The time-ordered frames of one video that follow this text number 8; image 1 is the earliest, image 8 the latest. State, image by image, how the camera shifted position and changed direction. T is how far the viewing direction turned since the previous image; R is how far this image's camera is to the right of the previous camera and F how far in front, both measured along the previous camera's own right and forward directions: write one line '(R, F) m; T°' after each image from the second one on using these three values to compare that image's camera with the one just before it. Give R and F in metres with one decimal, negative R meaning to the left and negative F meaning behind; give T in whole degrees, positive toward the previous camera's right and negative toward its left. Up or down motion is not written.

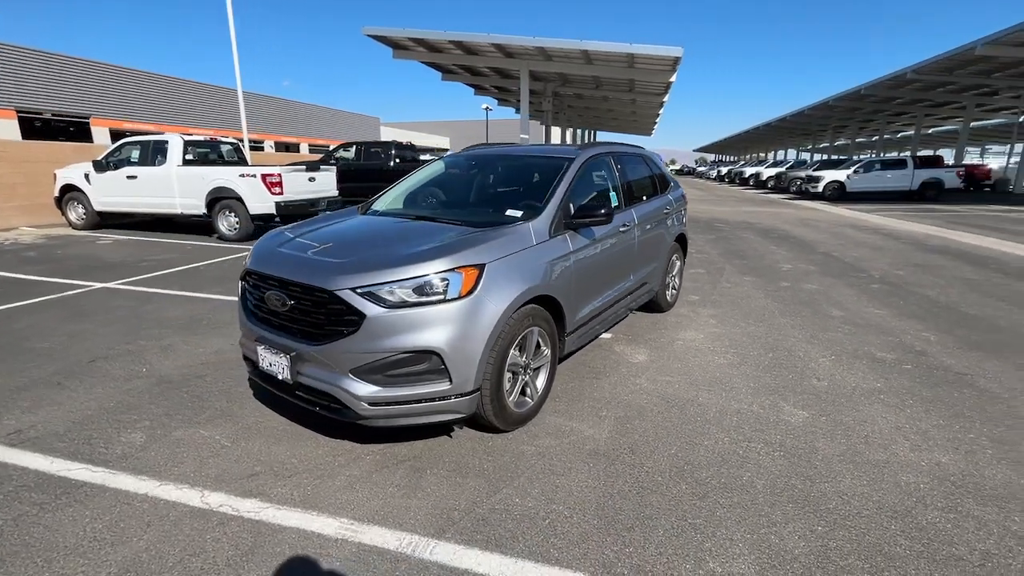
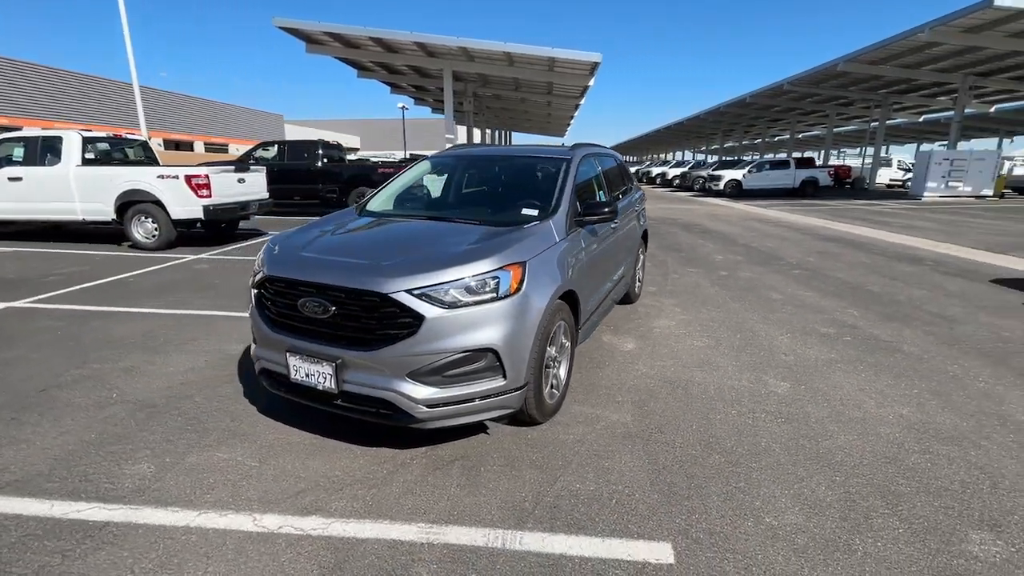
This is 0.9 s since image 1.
(-0.7, 0.0) m; +10°
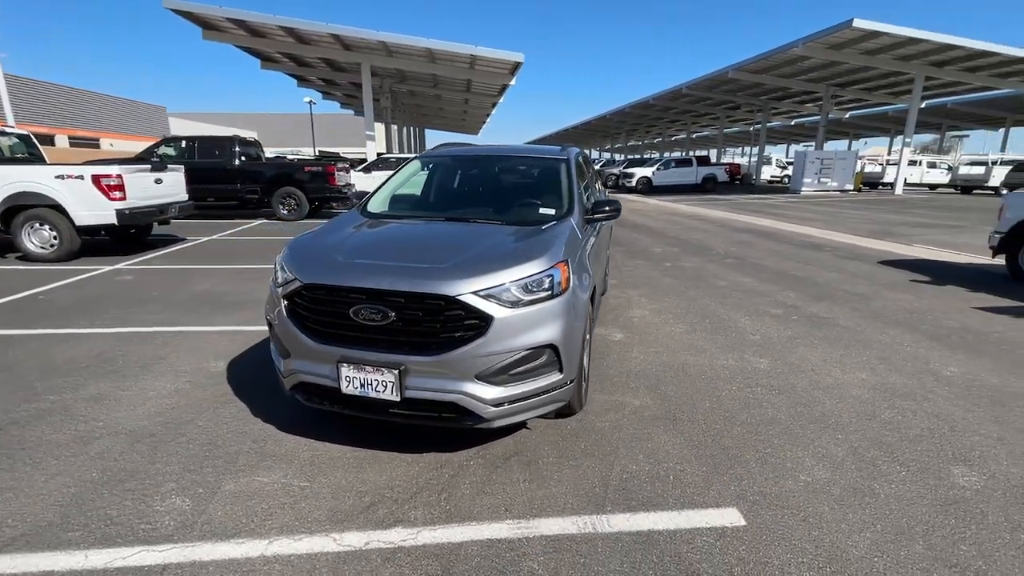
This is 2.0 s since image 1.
(-0.8, 0.0) m; +10°
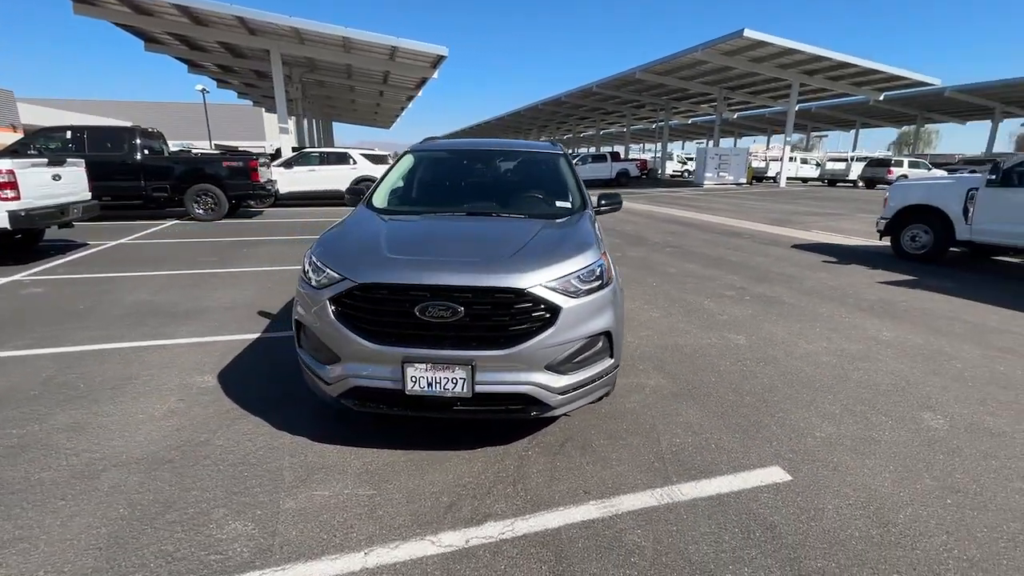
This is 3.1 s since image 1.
(-0.8, 0.0) m; +10°
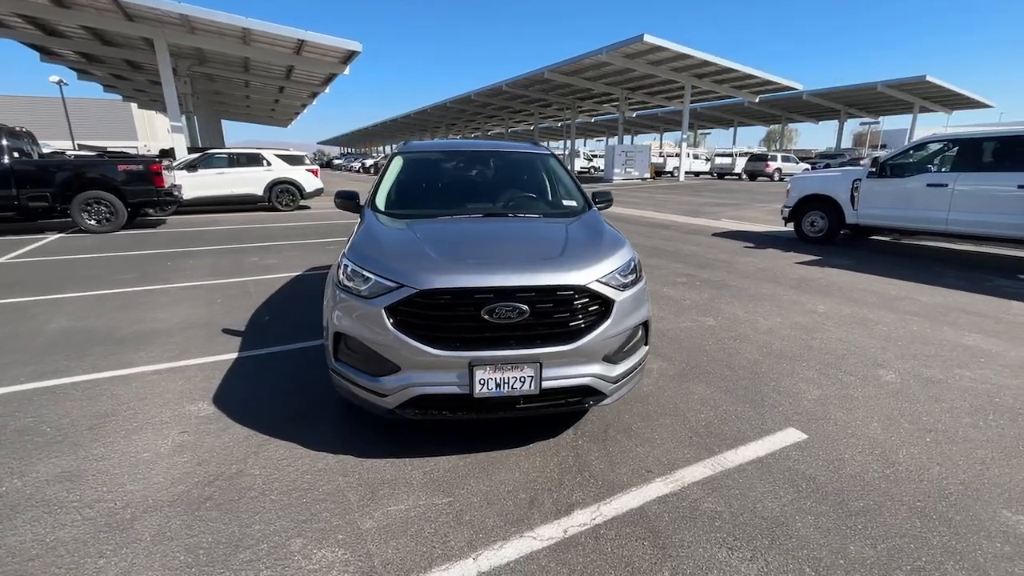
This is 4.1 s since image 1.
(-0.8, 0.0) m; +10°
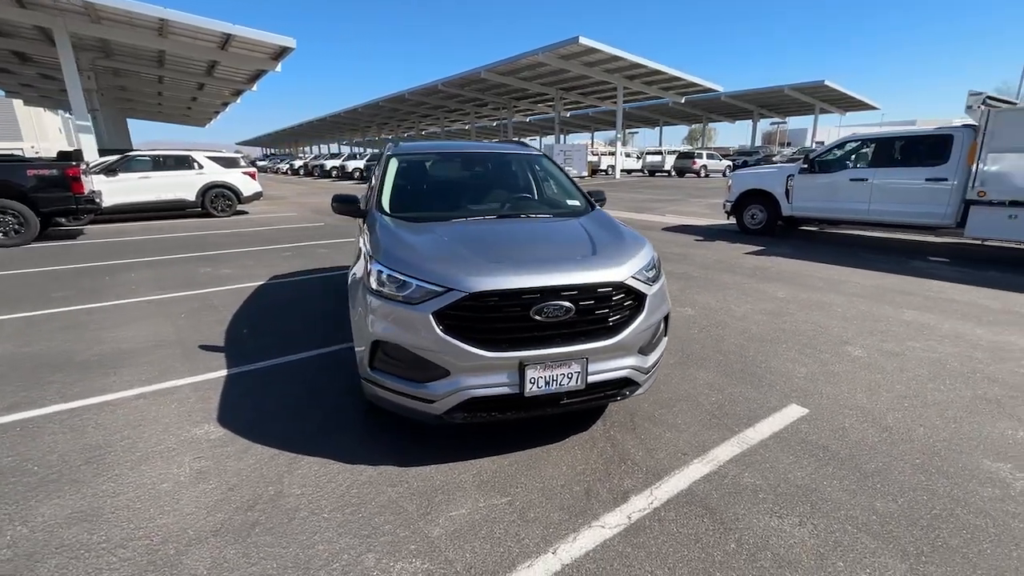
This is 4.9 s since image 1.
(-0.6, 0.0) m; +7°
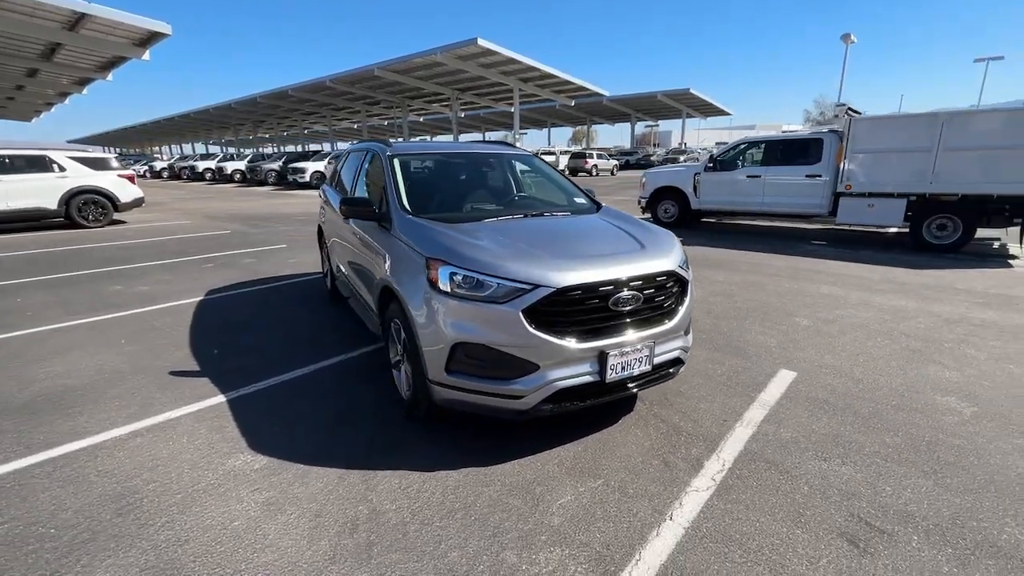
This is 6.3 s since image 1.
(-1.0, 0.0) m; +13°
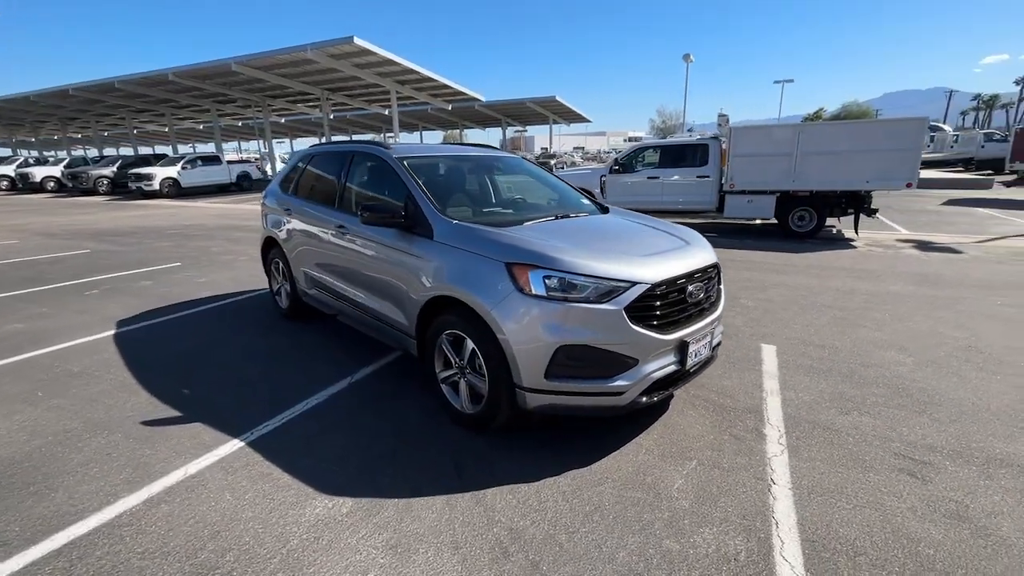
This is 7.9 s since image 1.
(-1.2, +0.2) m; +15°
